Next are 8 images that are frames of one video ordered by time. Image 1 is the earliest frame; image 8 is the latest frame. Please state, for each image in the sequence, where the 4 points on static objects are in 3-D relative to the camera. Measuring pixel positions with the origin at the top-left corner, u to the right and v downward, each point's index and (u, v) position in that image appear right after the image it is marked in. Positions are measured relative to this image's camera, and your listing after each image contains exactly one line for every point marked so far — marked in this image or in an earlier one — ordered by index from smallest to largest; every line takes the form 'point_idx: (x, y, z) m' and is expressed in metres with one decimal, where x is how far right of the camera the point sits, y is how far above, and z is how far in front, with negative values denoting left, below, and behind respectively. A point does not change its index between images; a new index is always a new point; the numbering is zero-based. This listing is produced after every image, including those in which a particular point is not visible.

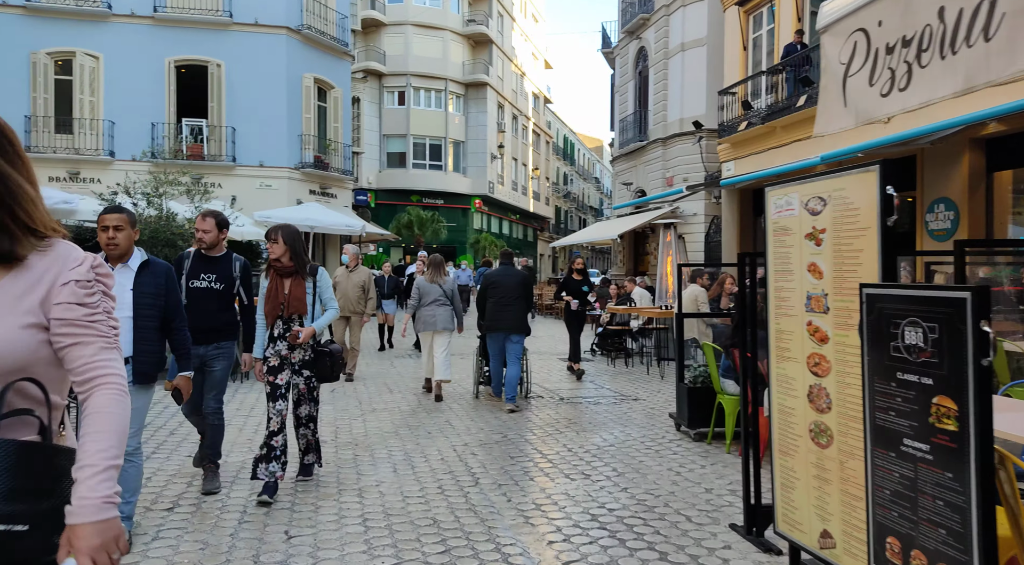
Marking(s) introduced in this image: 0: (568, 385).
0: (+0.8, -1.4, +10.5) m
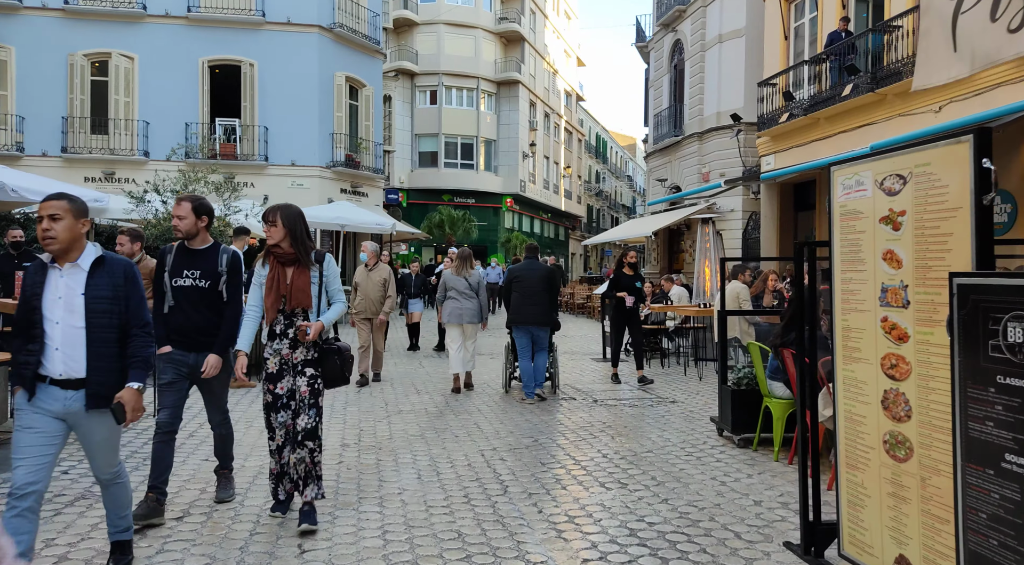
0: (+1.2, -1.4, +10.1) m
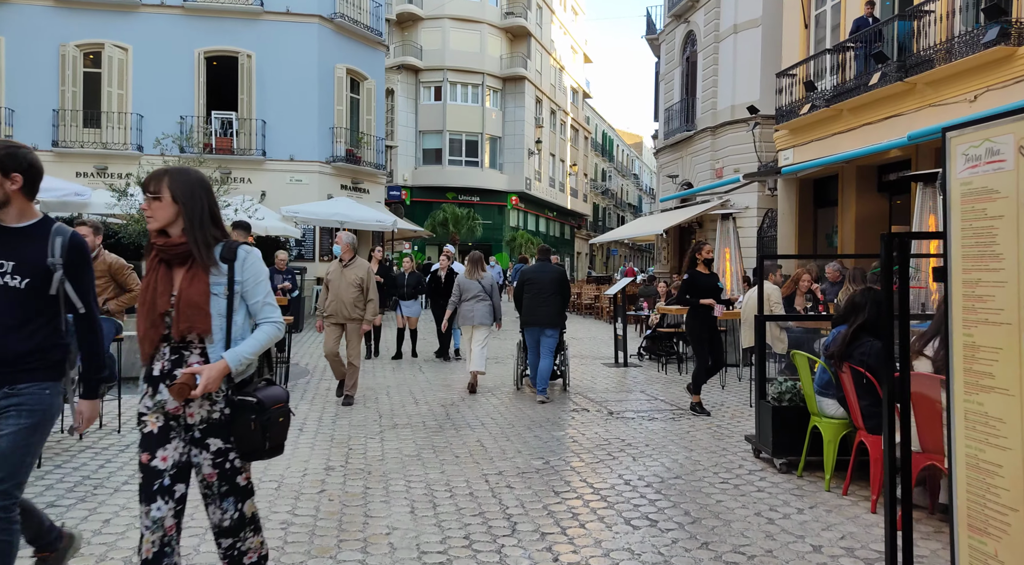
0: (+1.3, -1.4, +9.3) m
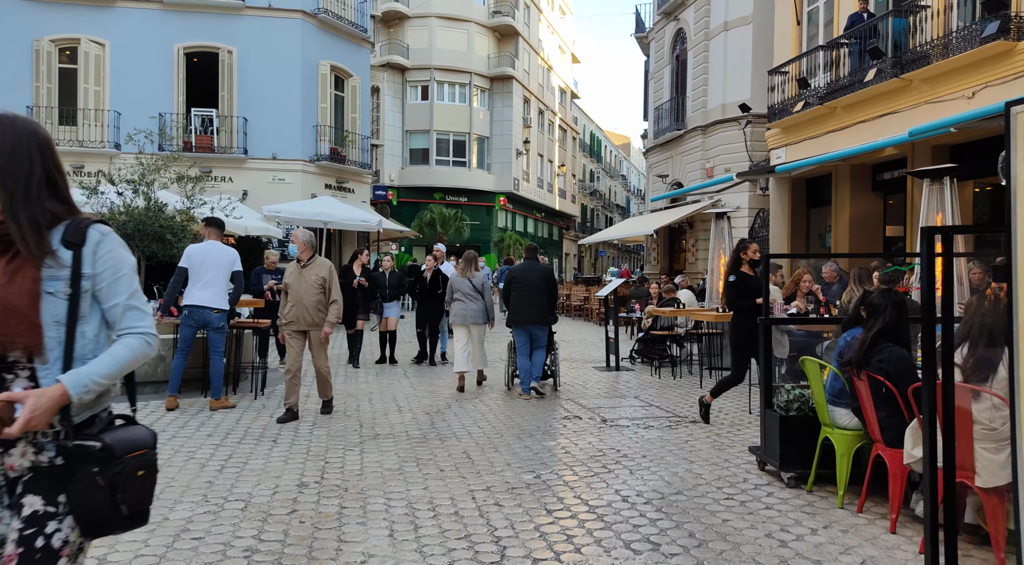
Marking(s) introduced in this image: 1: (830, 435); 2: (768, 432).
0: (+1.2, -1.4, +9.0) m
1: (+2.0, -1.0, +4.6) m
2: (+1.8, -1.0, +5.1) m
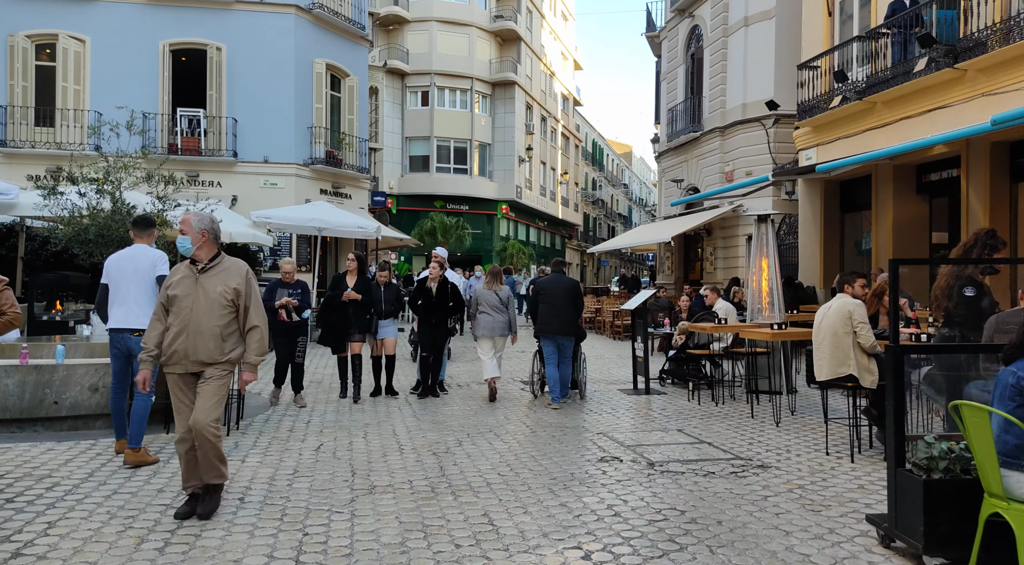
0: (+1.4, -1.5, +7.6) m
1: (+2.2, -1.0, +3.3) m
2: (+2.0, -1.1, +3.7) m
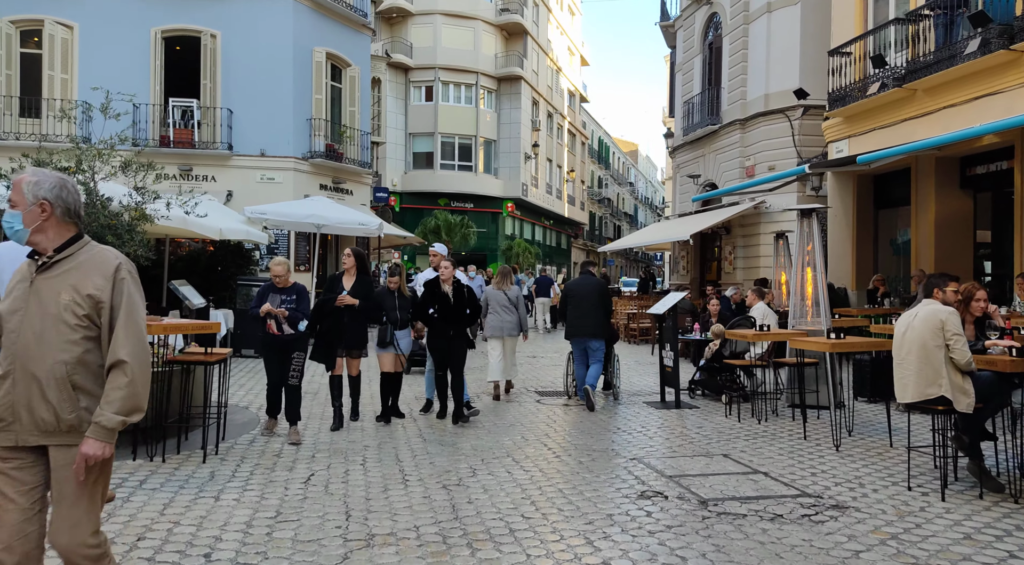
0: (+1.6, -1.6, +6.7) m
1: (+2.4, -1.1, +2.3) m
2: (+2.2, -1.1, +2.8) m
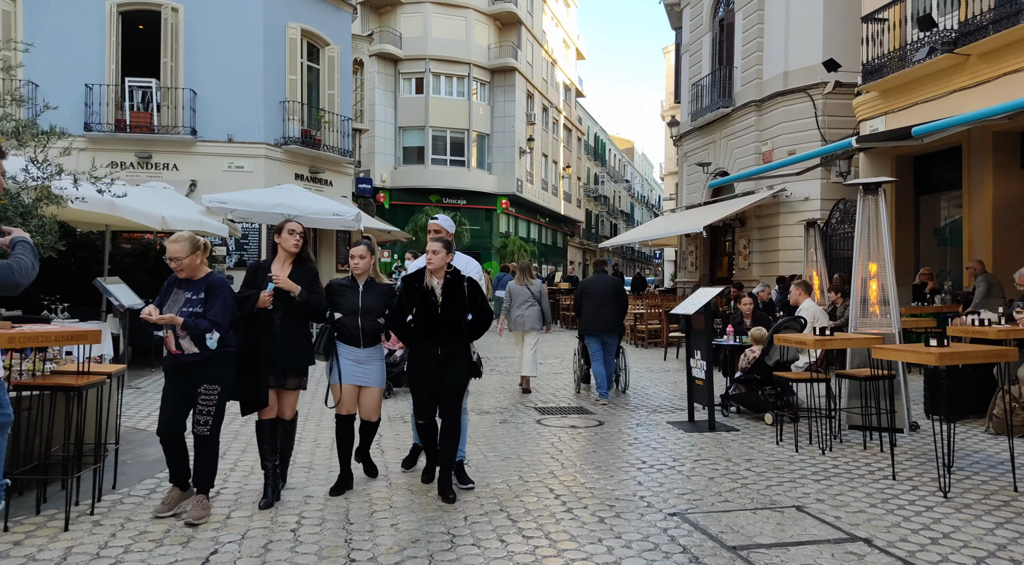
0: (+1.5, -1.5, +5.0) m
1: (+2.4, -1.0, +0.6) m
2: (+2.1, -1.1, +1.1) m
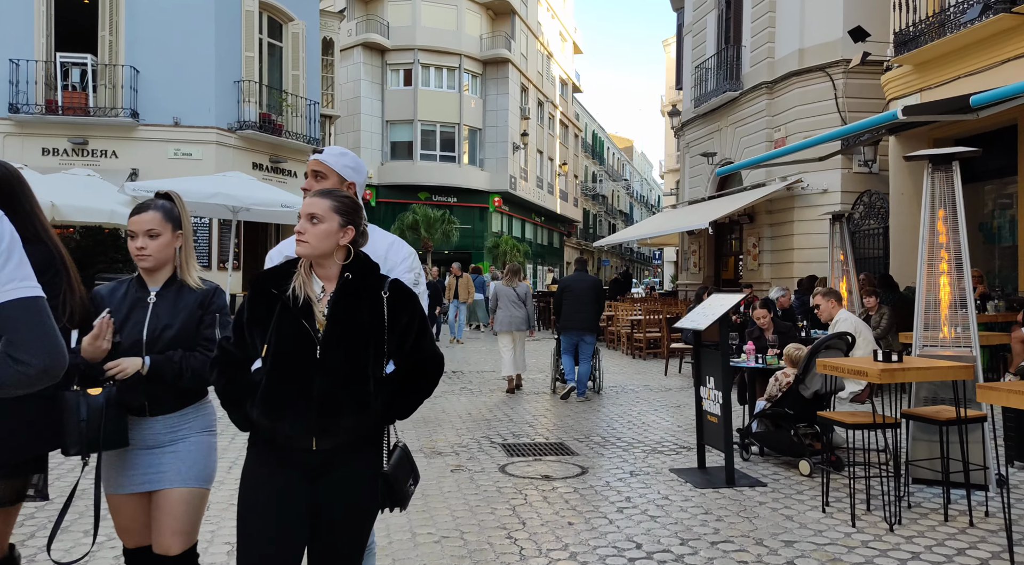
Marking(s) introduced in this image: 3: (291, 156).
0: (+1.2, -1.5, +3.2) m
1: (+2.0, -1.0, -1.2) m
2: (+1.8, -1.1, -0.7) m
3: (-5.2, +3.0, +17.2) m
